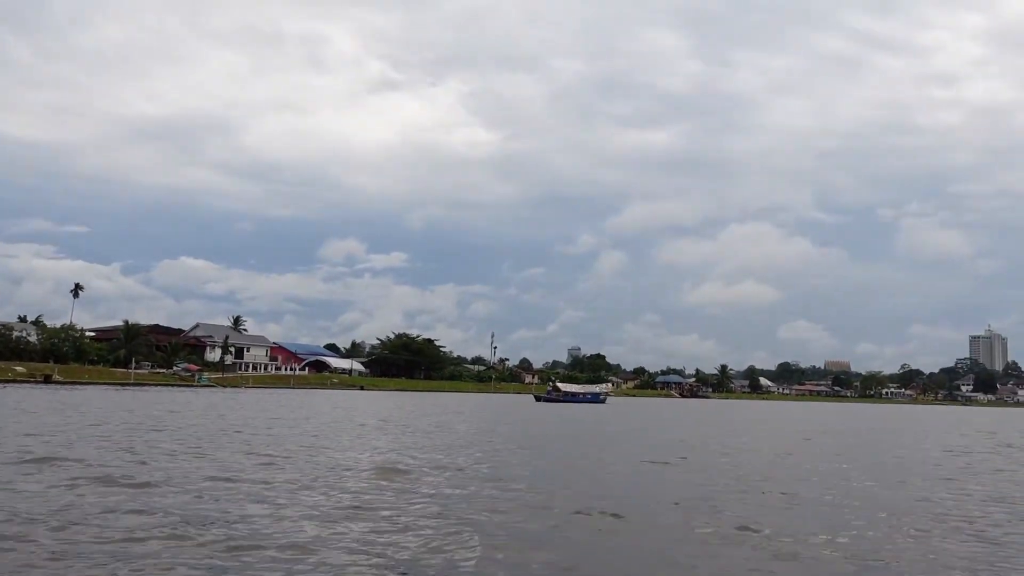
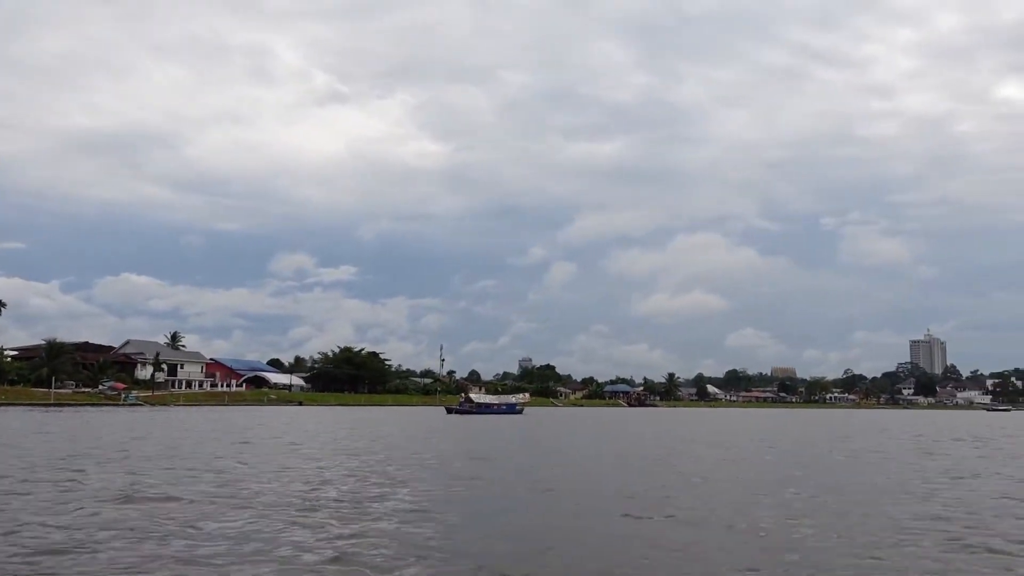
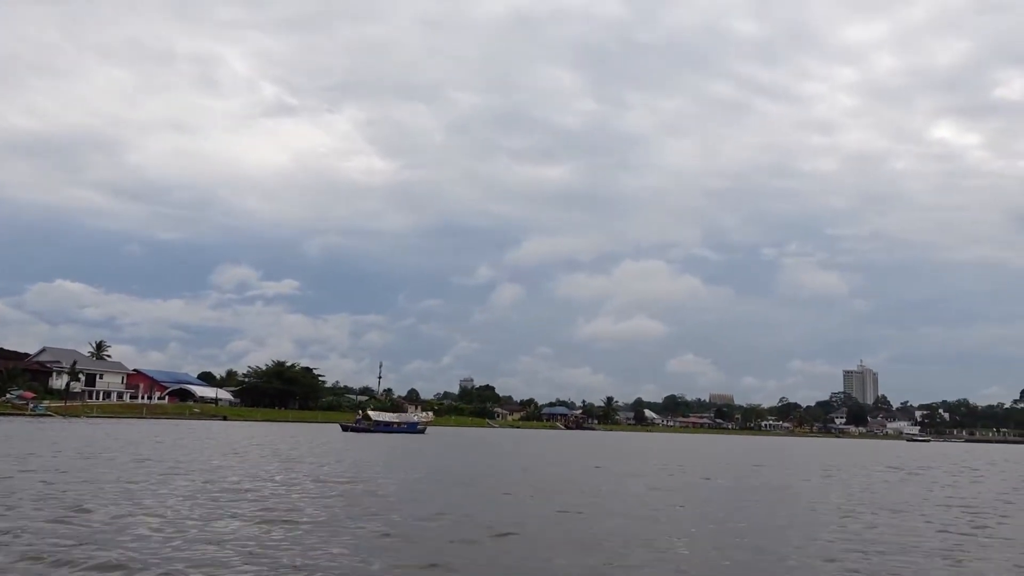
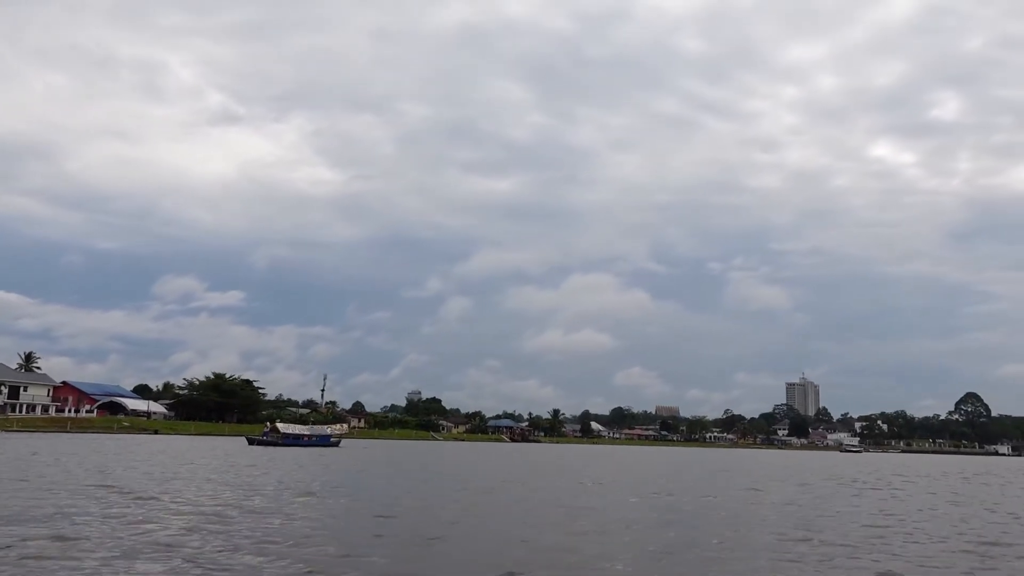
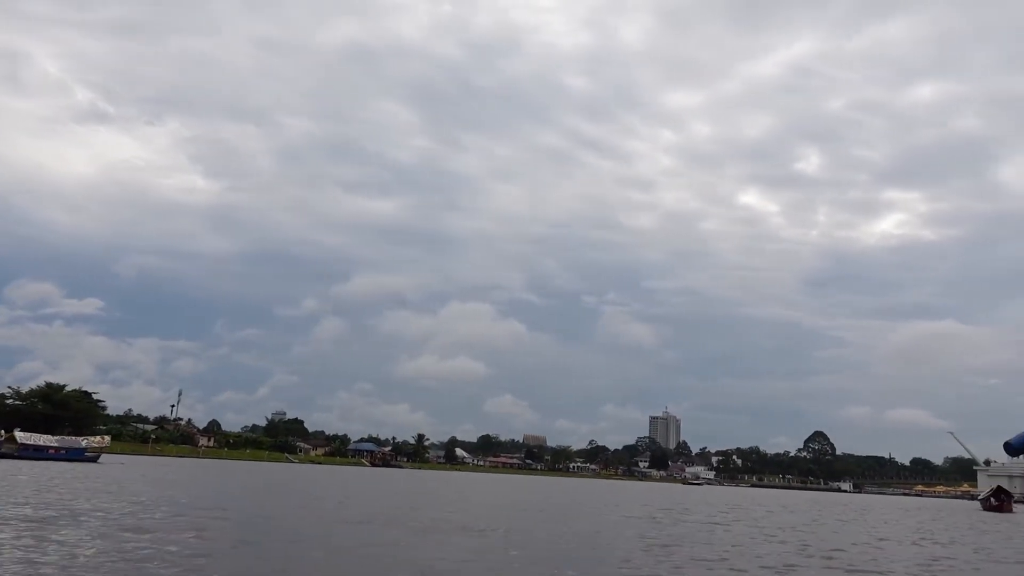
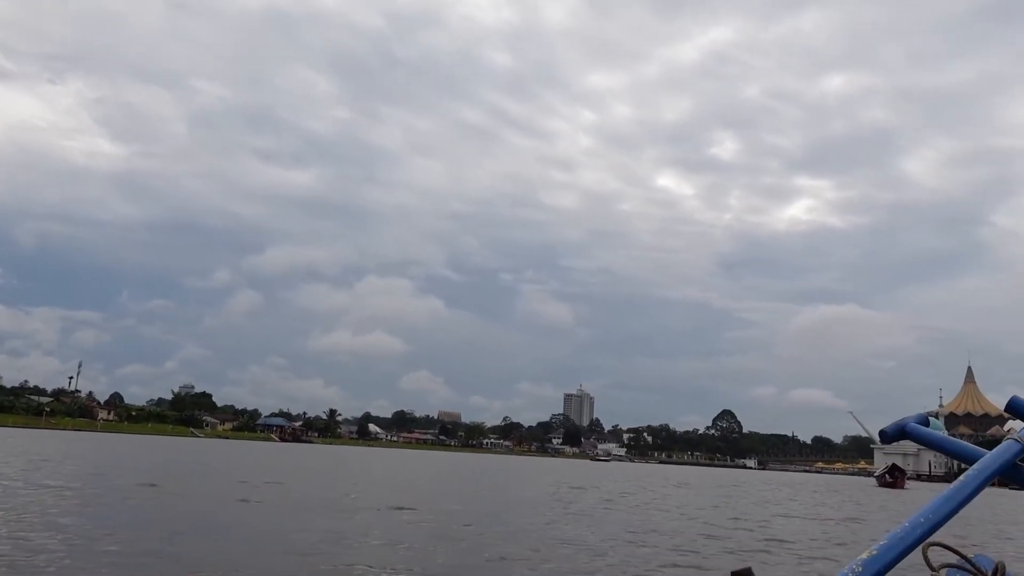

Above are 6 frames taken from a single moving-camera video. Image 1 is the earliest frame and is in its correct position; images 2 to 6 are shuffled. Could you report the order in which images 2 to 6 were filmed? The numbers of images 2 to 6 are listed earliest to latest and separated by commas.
2, 3, 4, 5, 6
